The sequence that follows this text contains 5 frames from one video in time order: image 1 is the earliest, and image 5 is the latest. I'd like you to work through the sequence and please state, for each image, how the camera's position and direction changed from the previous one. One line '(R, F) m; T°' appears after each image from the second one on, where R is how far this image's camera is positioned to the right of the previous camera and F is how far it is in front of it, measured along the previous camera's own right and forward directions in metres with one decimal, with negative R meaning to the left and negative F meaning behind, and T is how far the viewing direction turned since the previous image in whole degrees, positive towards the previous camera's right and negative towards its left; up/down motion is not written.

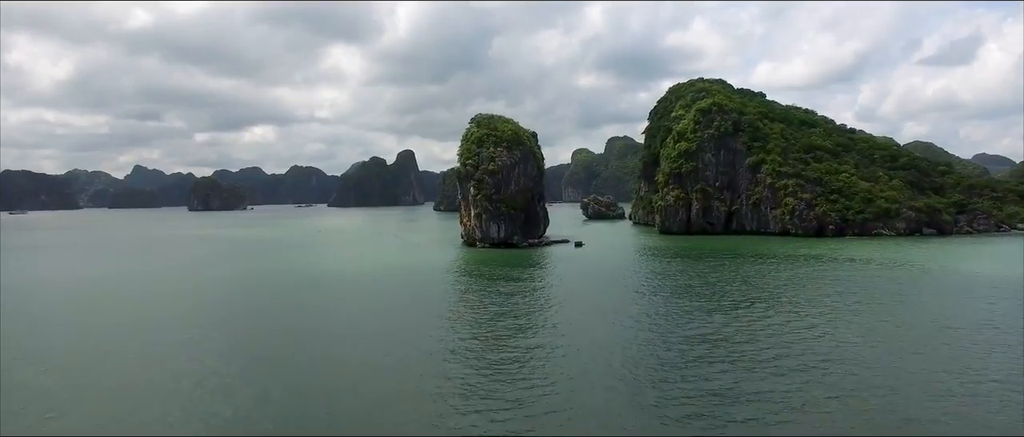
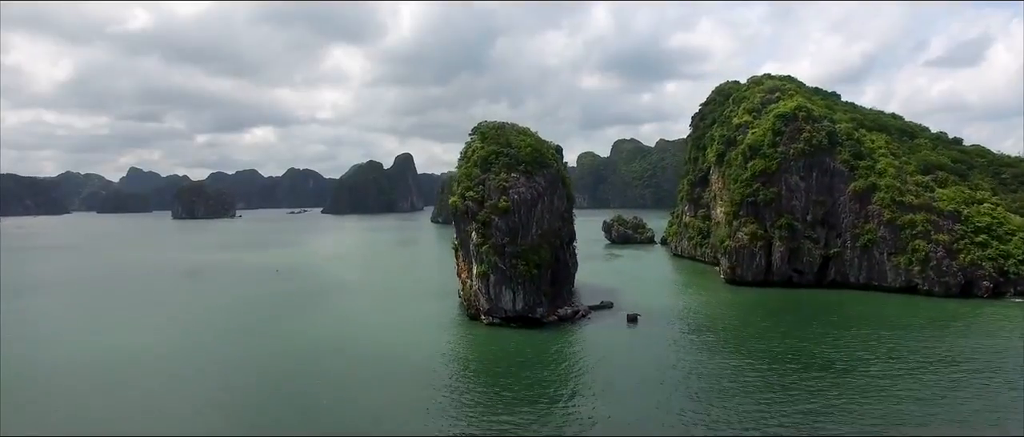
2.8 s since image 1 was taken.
(-0.9, +12.4) m; 0°
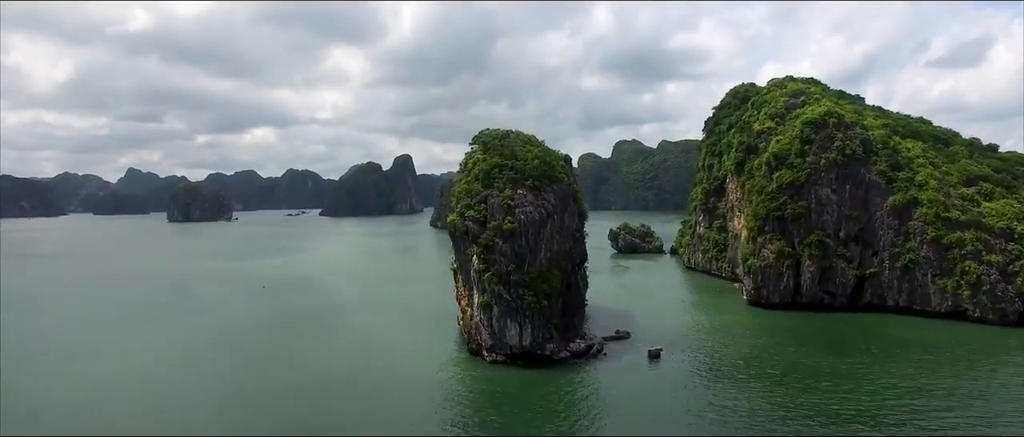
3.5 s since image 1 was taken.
(-0.2, +3.0) m; 0°
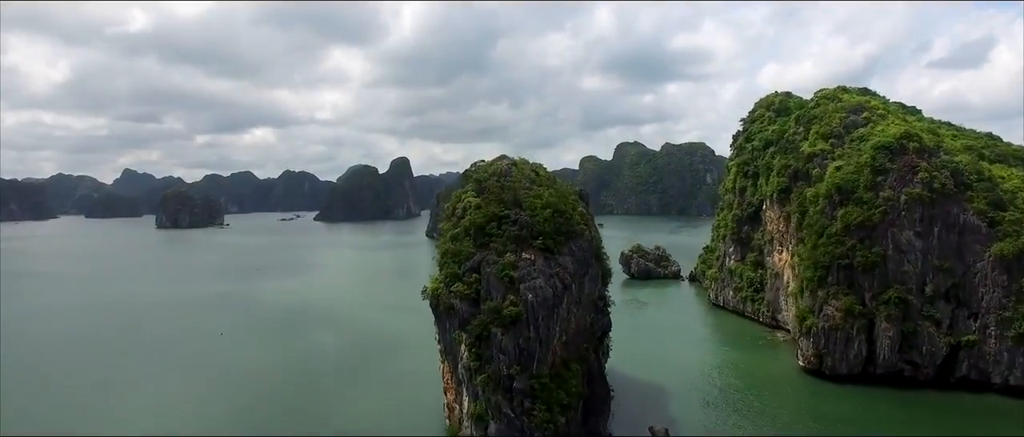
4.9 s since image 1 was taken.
(-0.1, +6.4) m; 0°
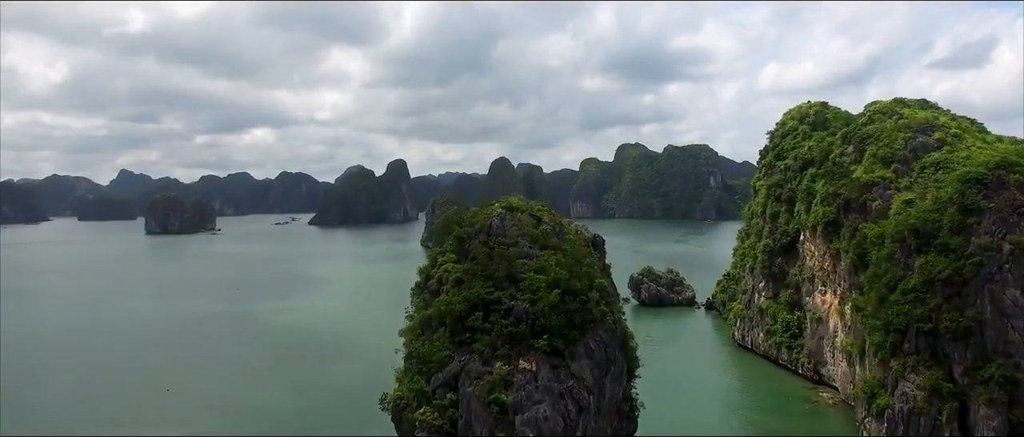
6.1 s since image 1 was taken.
(+0.2, +5.4) m; 0°
